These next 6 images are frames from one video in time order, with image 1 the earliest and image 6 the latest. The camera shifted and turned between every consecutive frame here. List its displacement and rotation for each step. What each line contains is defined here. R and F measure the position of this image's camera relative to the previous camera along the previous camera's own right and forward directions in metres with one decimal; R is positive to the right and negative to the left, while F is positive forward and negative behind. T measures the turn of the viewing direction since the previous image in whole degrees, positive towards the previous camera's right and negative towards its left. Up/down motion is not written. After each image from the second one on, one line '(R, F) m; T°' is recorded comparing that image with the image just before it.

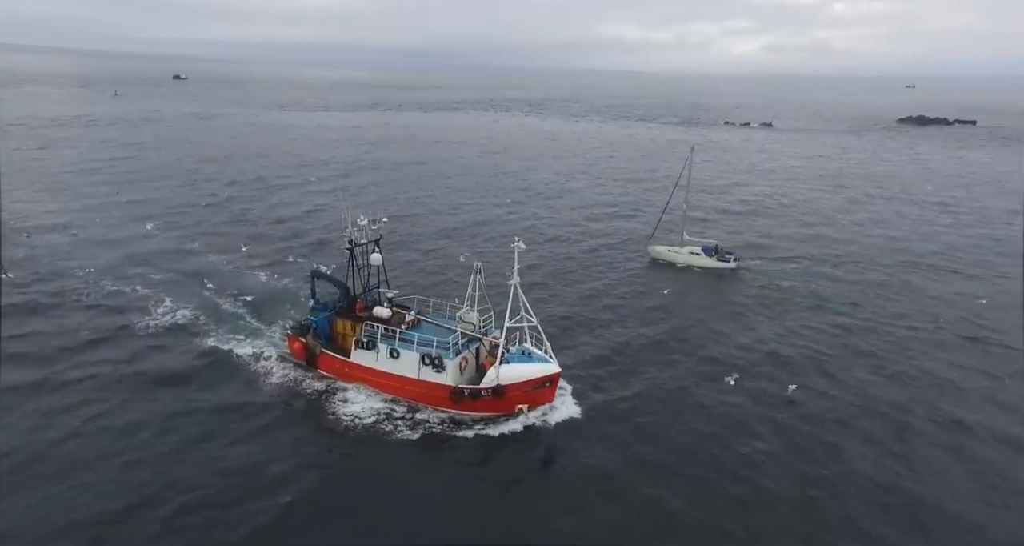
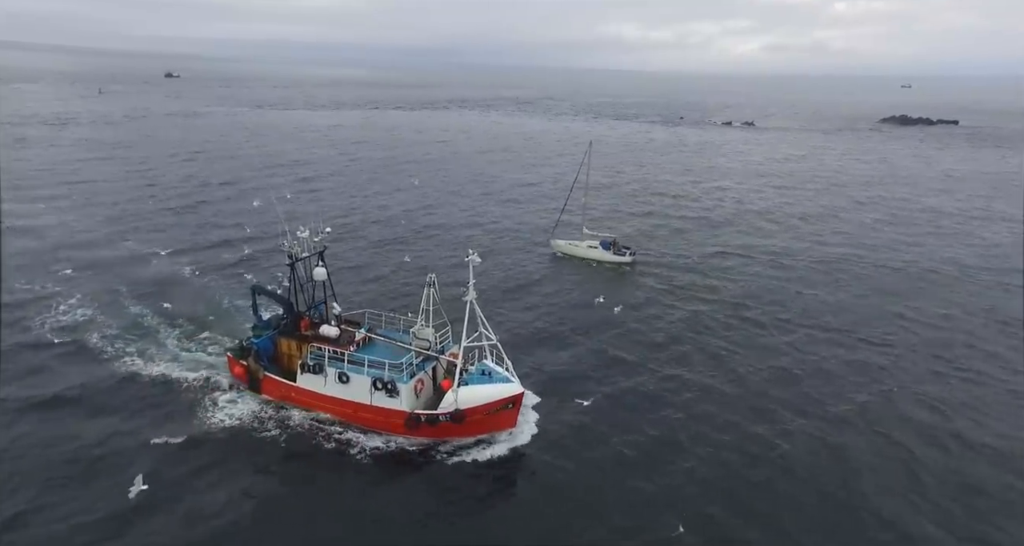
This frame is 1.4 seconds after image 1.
(+2.3, +1.2) m; 0°
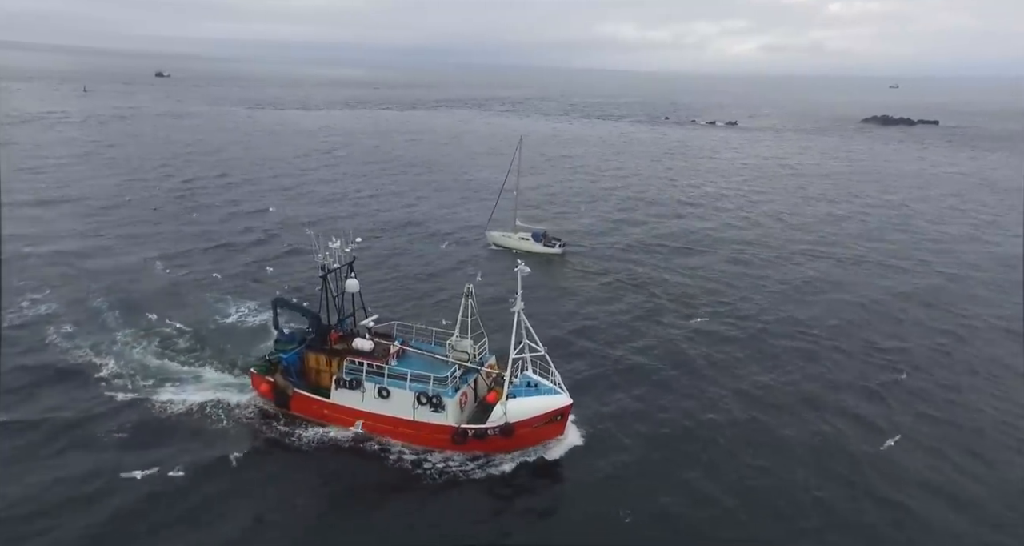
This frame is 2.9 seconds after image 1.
(-2.2, +1.5) m; 0°
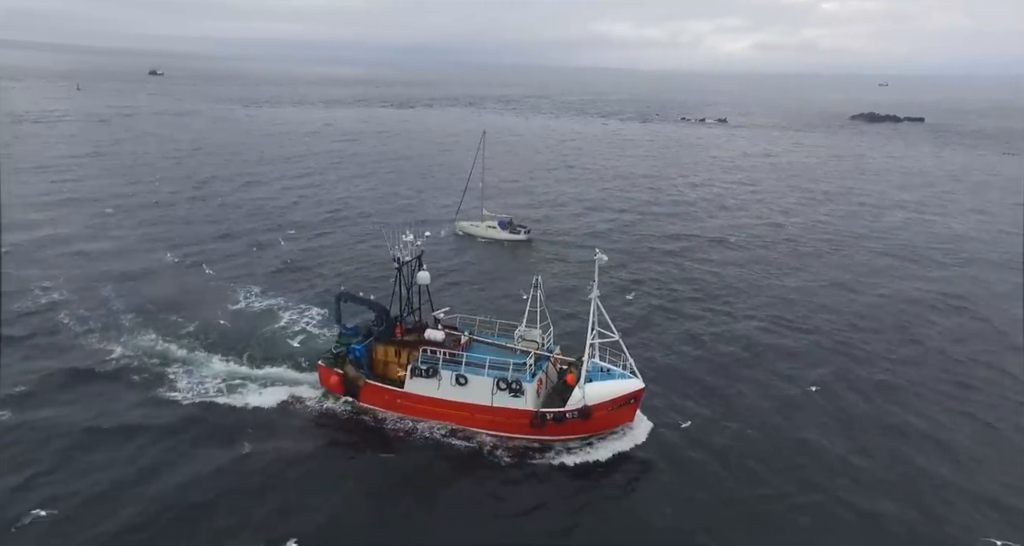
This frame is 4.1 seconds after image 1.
(-3.5, -1.4) m; 0°
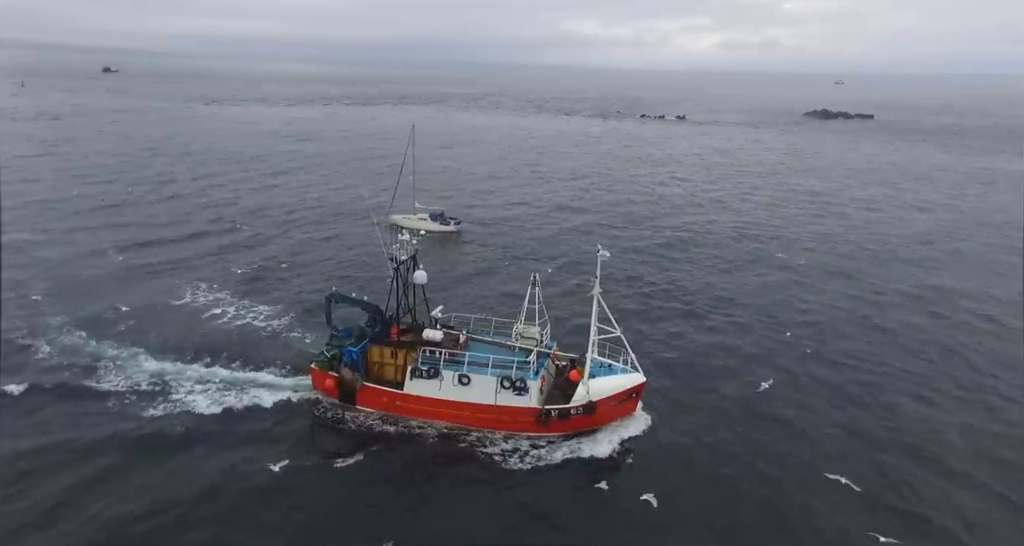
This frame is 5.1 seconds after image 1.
(-1.4, +0.1) m; +2°
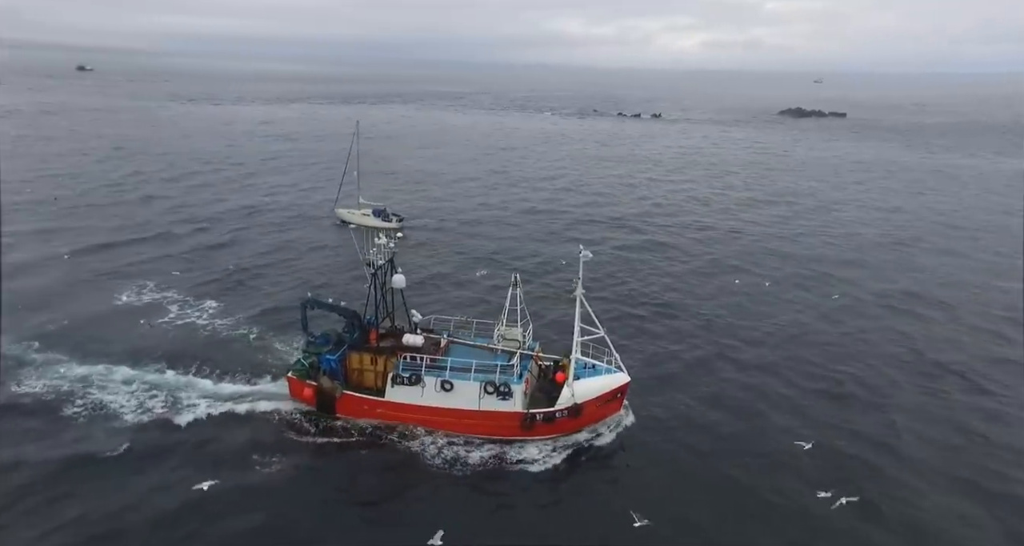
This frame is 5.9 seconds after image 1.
(+0.2, +0.8) m; +1°
